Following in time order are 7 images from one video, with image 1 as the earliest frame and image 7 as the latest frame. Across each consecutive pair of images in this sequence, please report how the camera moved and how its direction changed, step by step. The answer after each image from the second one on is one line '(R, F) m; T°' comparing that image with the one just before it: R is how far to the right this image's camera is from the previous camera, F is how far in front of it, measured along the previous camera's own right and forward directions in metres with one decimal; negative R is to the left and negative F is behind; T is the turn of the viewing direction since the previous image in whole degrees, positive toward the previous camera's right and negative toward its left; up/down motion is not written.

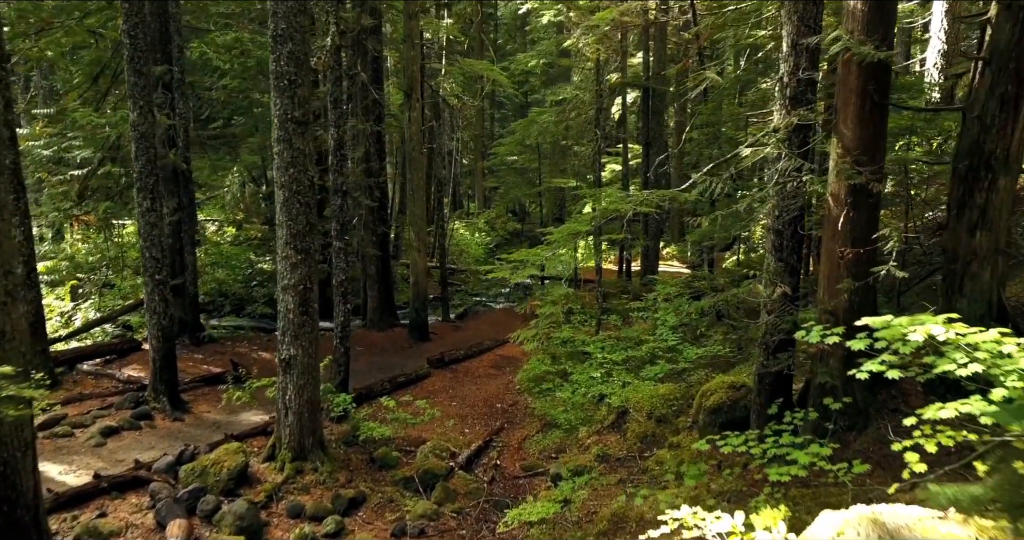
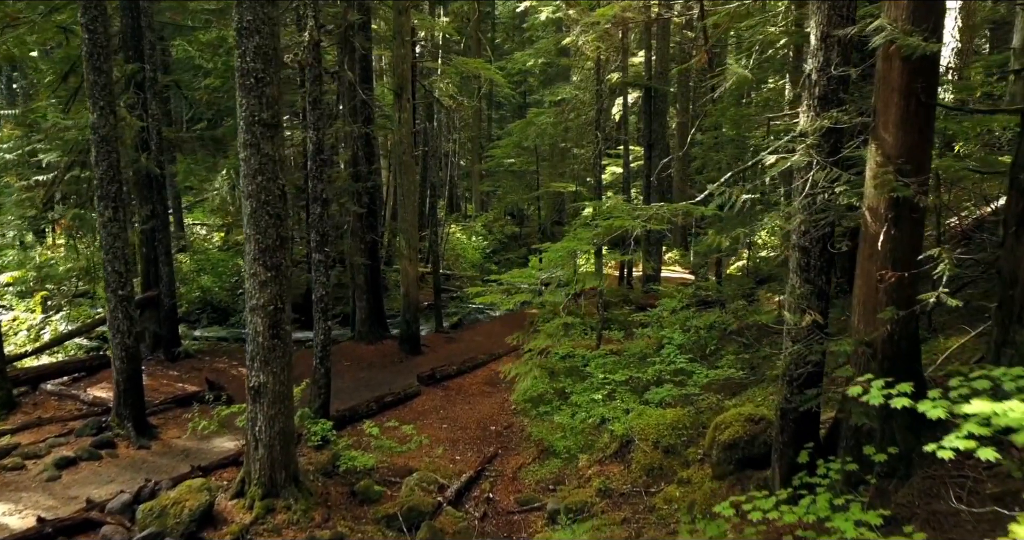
(+0.1, +0.7) m; 0°
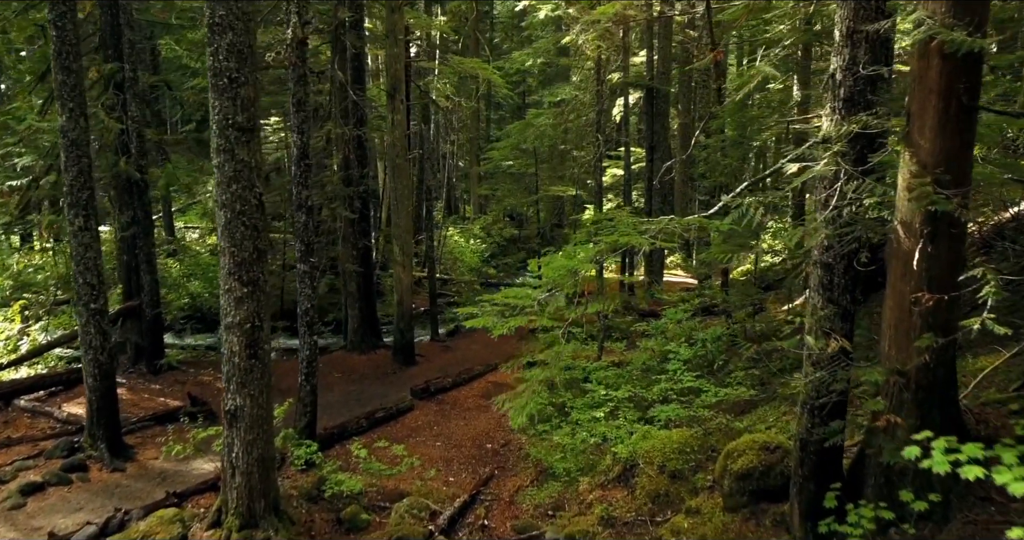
(0.0, +0.5) m; 0°
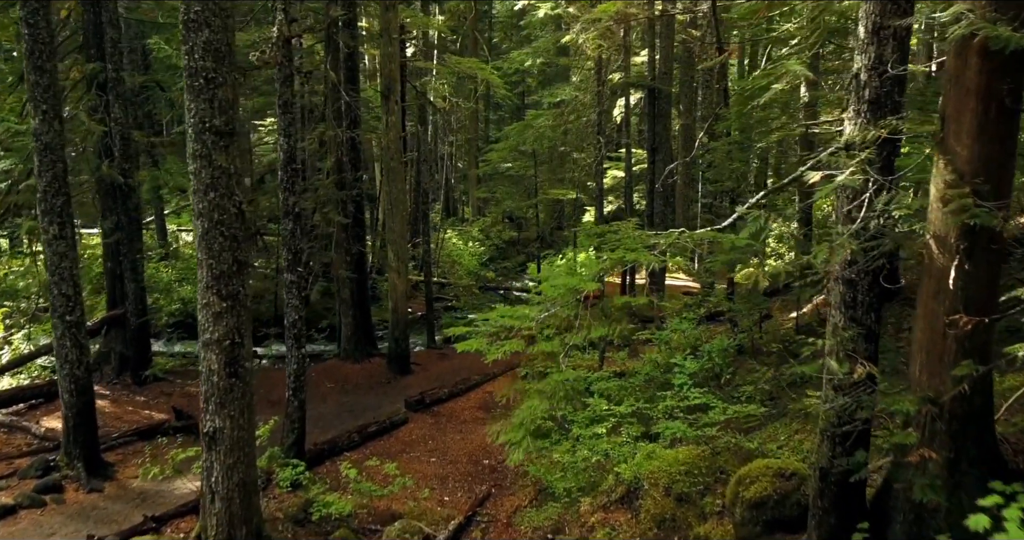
(0.0, +0.4) m; 0°
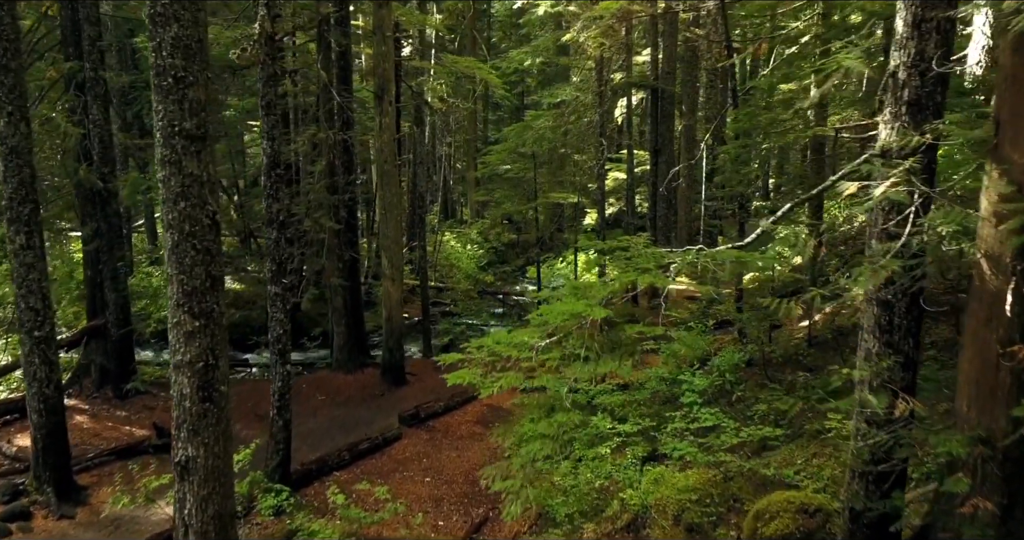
(0.0, +0.5) m; 0°
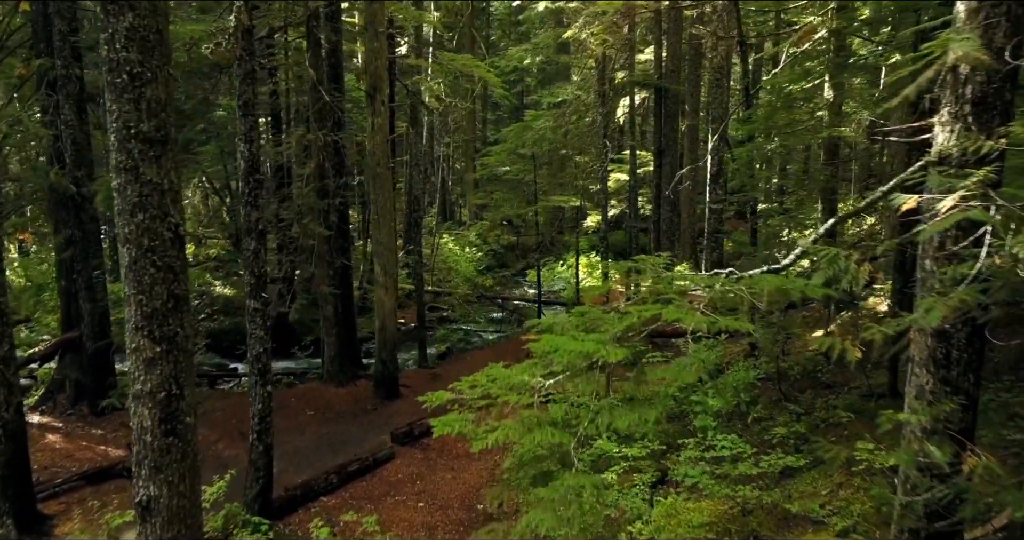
(0.0, +0.6) m; 0°
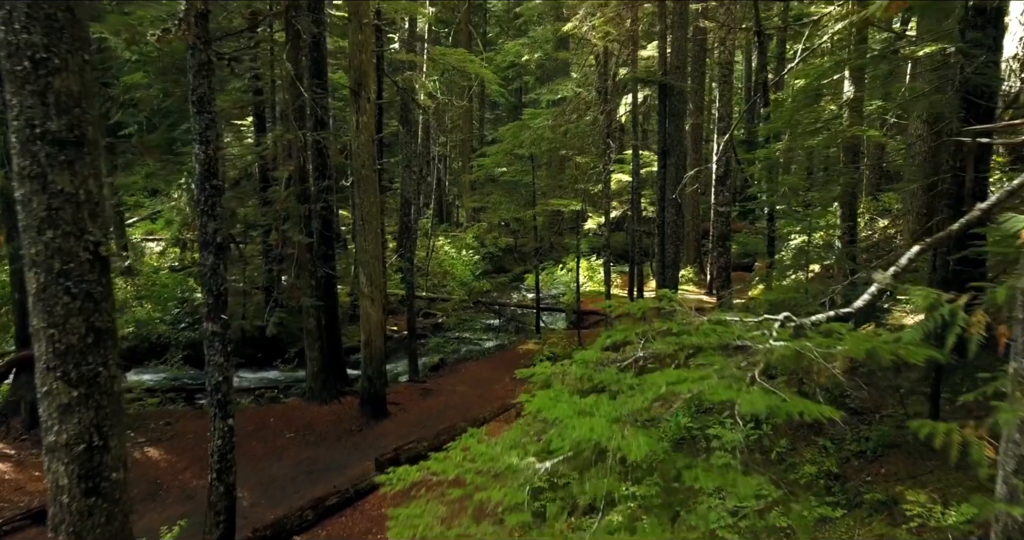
(+0.1, +0.8) m; 0°
